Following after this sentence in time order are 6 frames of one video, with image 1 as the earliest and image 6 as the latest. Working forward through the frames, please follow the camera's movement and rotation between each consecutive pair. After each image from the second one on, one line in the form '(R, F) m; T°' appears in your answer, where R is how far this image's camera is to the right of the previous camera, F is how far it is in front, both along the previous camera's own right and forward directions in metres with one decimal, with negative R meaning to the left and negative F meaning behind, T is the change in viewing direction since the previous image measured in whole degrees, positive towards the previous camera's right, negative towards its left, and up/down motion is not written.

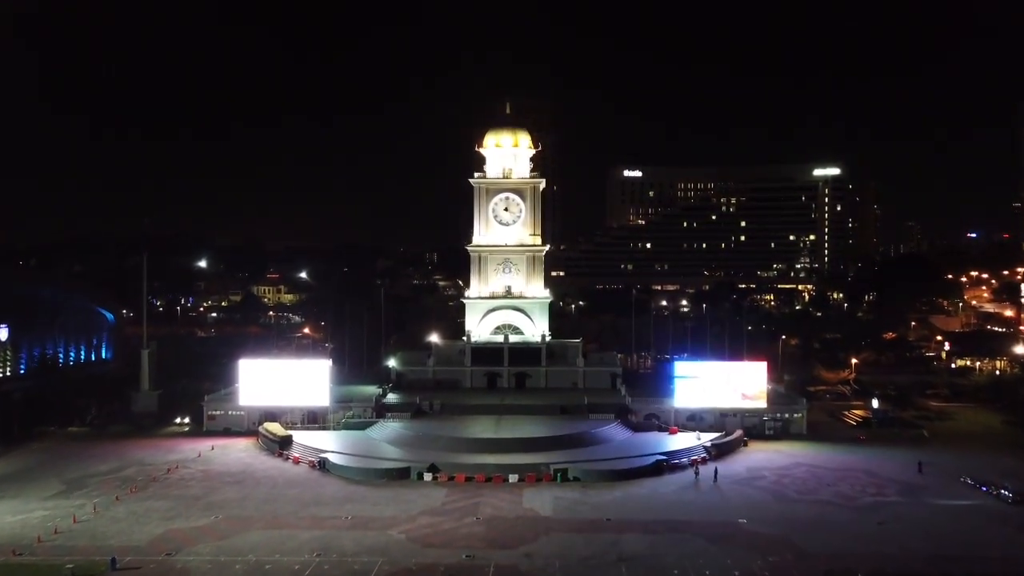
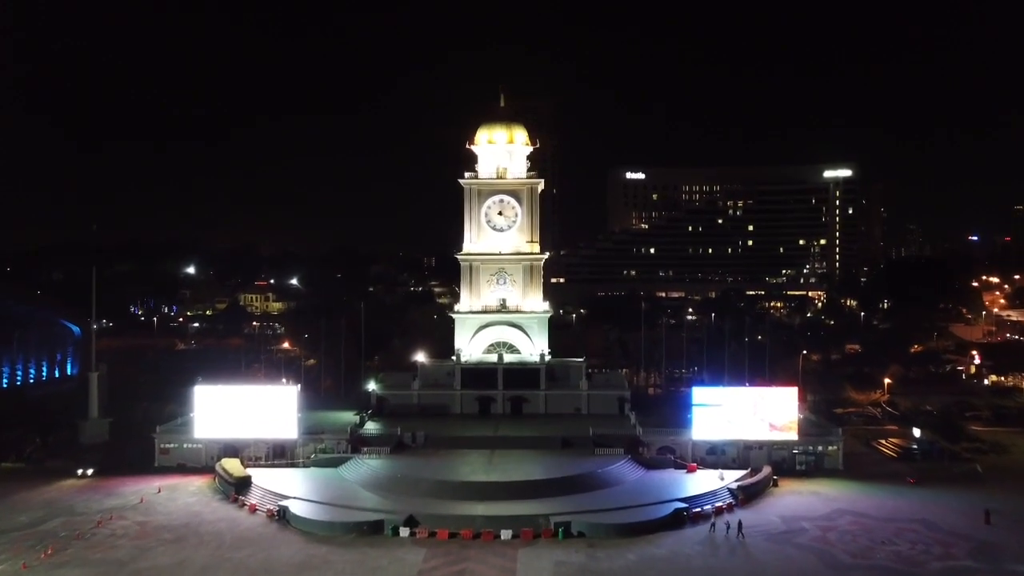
(+0.2, +5.2) m; 0°
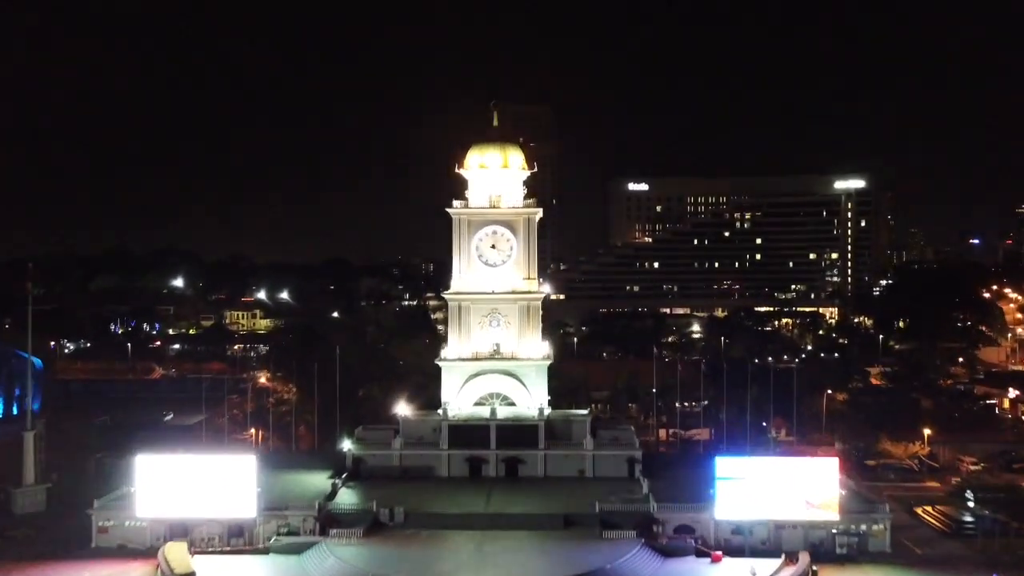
(+0.2, +5.1) m; 0°
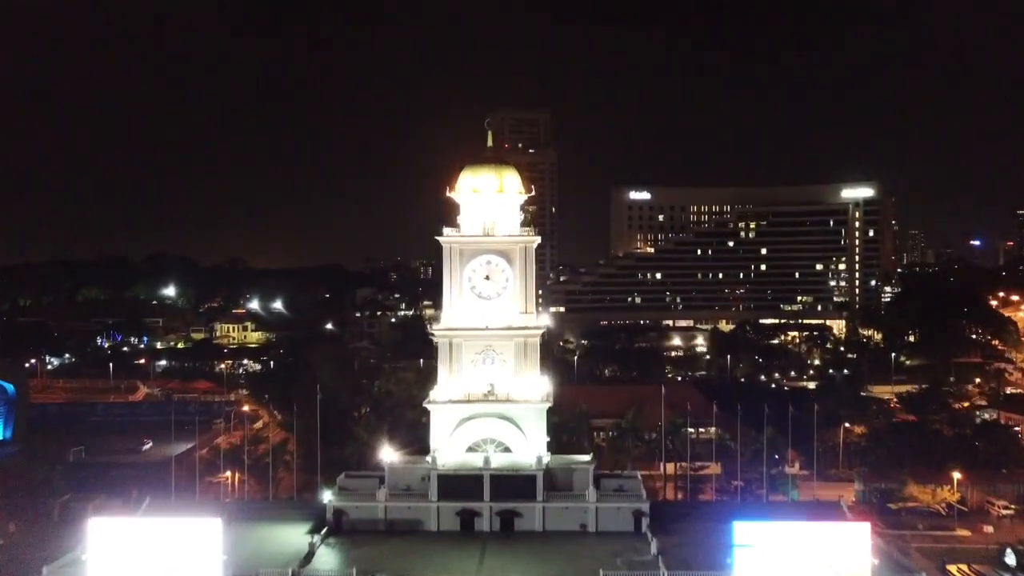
(+0.2, +3.1) m; 0°
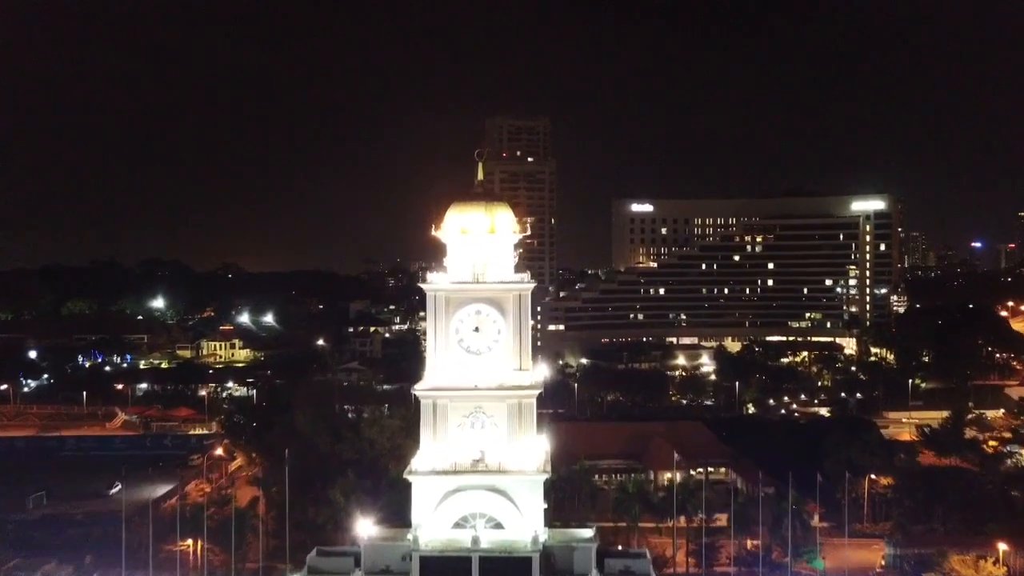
(+0.2, +4.1) m; 0°
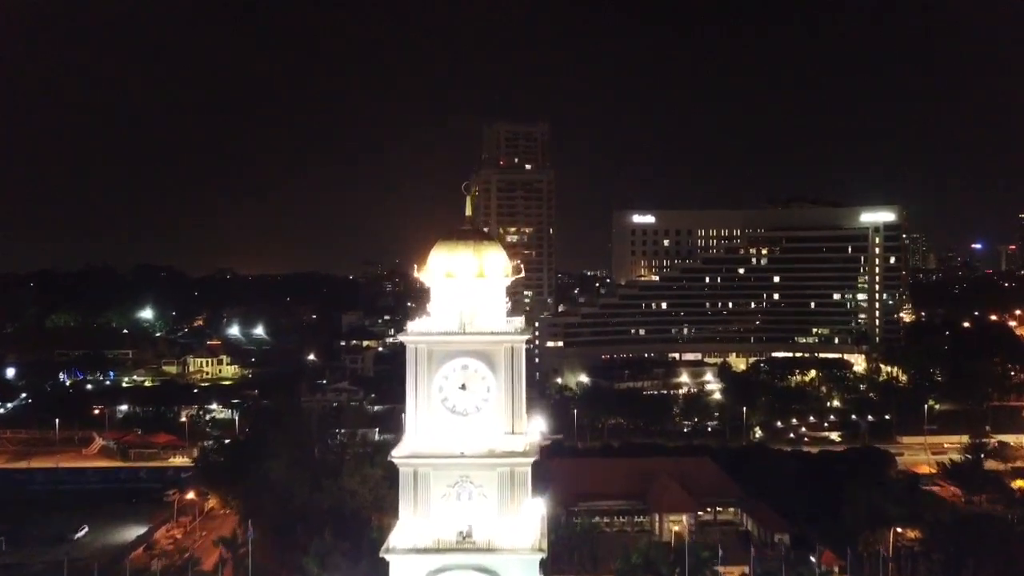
(+0.3, +3.6) m; 0°
